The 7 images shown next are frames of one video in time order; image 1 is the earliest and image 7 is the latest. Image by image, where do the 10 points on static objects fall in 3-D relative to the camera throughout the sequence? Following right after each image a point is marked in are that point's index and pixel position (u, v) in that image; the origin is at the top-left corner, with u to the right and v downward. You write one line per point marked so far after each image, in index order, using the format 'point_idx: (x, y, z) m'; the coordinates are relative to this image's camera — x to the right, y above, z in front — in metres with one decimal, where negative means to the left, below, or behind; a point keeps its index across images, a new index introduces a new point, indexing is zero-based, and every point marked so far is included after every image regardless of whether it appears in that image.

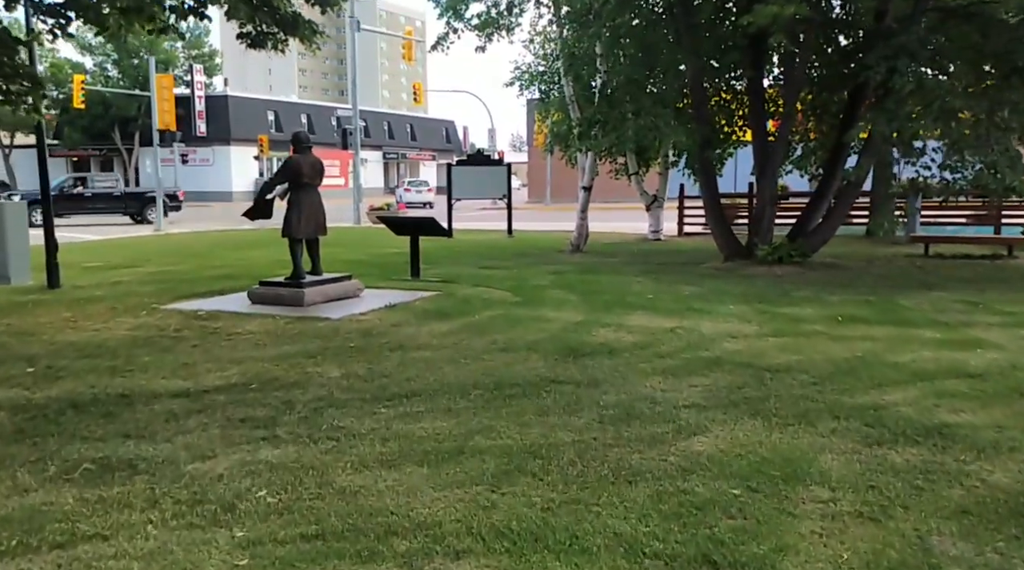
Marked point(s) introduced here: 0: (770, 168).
0: (+4.1, +1.8, +15.3) m
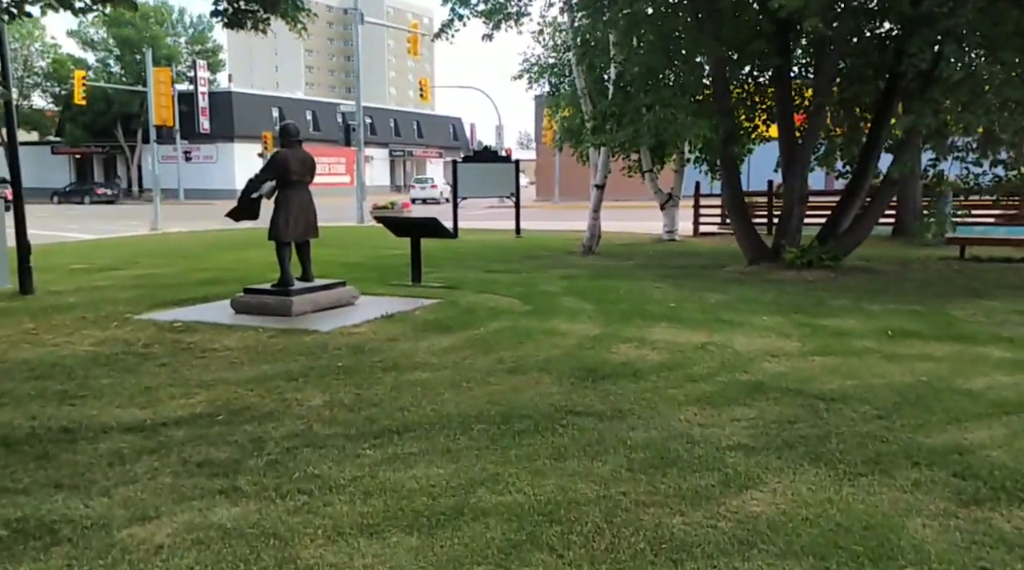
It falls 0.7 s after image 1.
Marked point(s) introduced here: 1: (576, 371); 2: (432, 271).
0: (+4.2, +1.7, +14.2) m
1: (+0.5, -0.6, +7.3) m
2: (-1.2, +0.2, +14.6) m
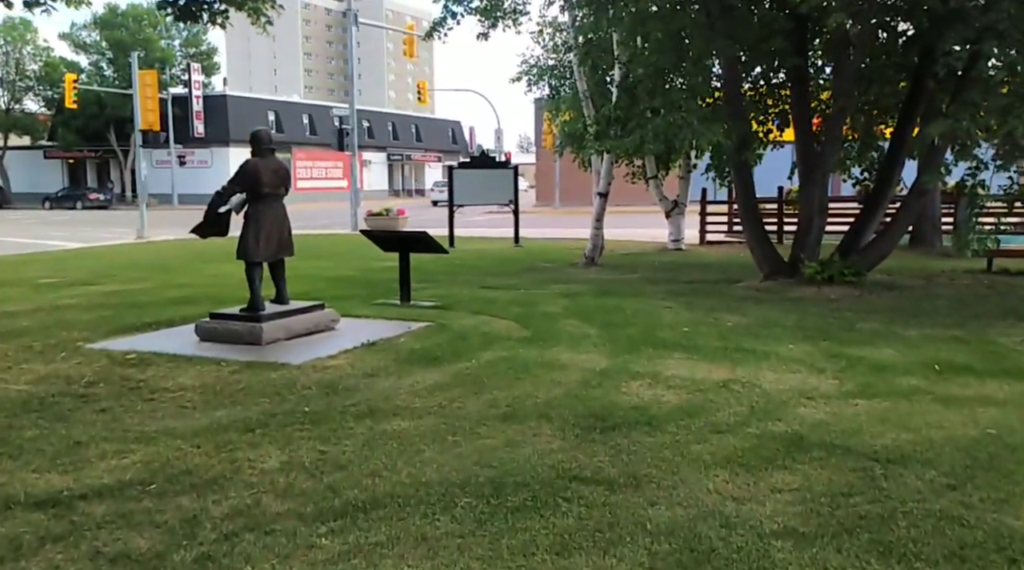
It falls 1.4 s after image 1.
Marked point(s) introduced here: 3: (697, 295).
0: (+4.1, +1.5, +13.2) m
1: (+0.4, -0.8, +6.2) m
2: (-1.2, 0.0, +13.5) m
3: (+2.3, -0.1, +12.4) m
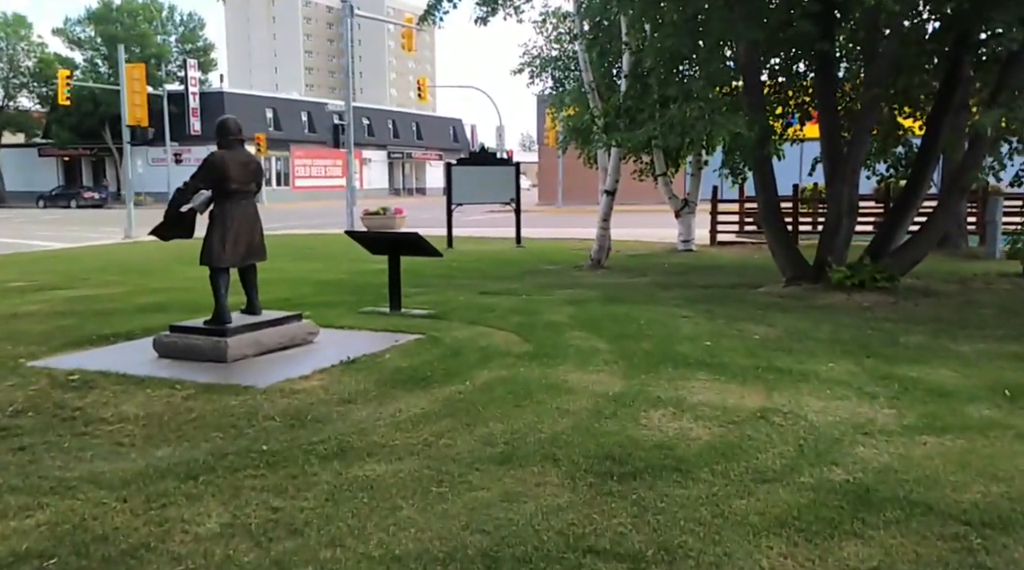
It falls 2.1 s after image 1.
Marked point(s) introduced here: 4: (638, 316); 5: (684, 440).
0: (+4.2, +1.4, +12.1) m
1: (+0.4, -0.9, +5.1) m
2: (-1.2, -0.1, +12.5) m
3: (+2.3, -0.2, +11.3) m
4: (+1.3, -0.3, +10.2) m
5: (+1.0, -0.9, +5.5) m
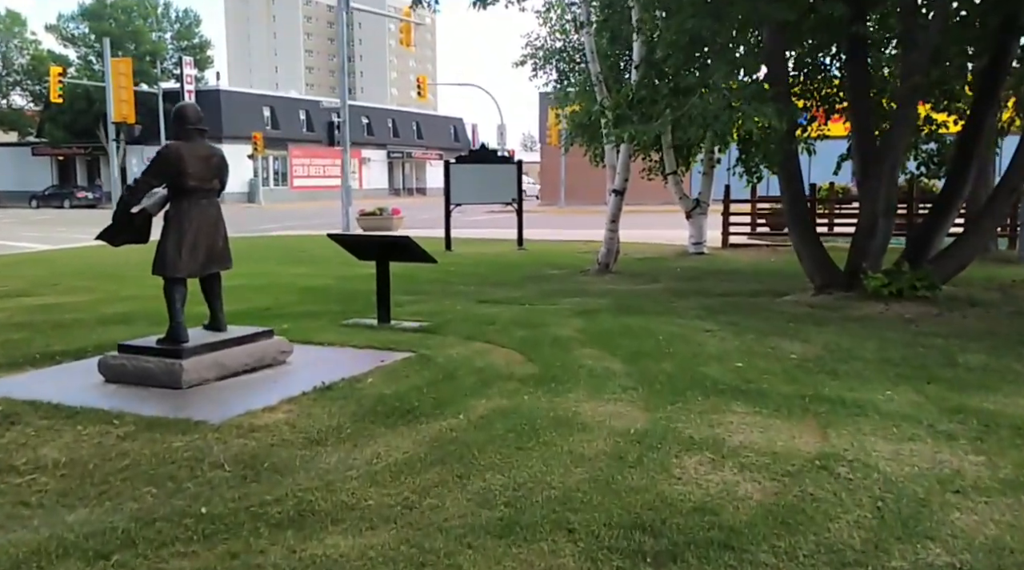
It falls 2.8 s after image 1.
0: (+4.2, +1.3, +11.0) m
1: (+0.4, -1.0, +4.0) m
2: (-1.2, -0.2, +11.4) m
3: (+2.4, -0.3, +10.2) m
4: (+1.3, -0.4, +9.0) m
5: (+1.0, -1.0, +4.4) m
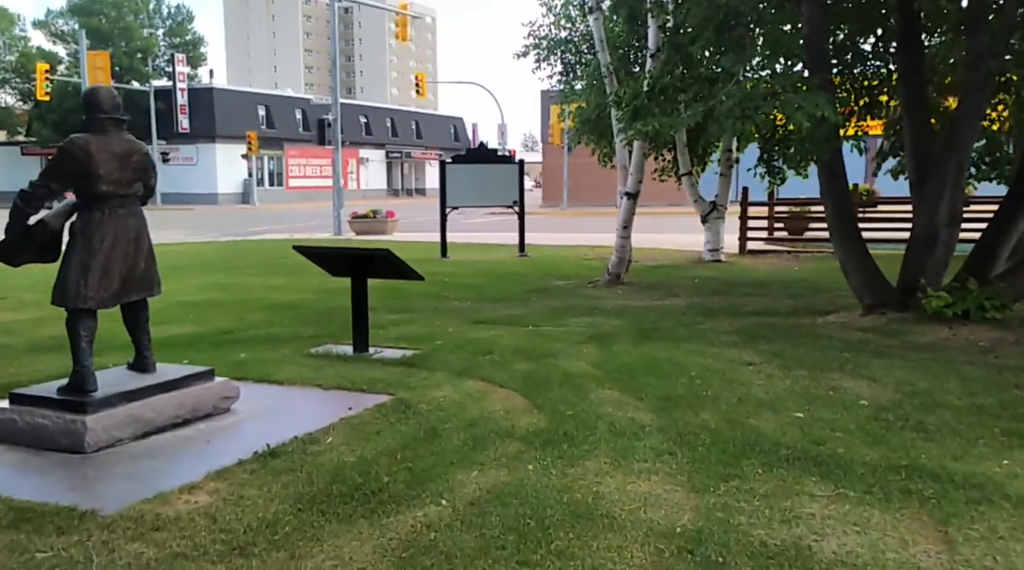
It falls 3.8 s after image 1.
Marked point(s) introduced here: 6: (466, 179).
0: (+4.2, +1.2, +9.5) m
1: (+0.4, -1.2, +2.5) m
2: (-1.2, -0.4, +9.8) m
3: (+2.4, -0.5, +8.6) m
4: (+1.3, -0.6, +7.5) m
5: (+1.0, -1.1, +2.9) m
6: (-0.9, +2.0, +18.9) m
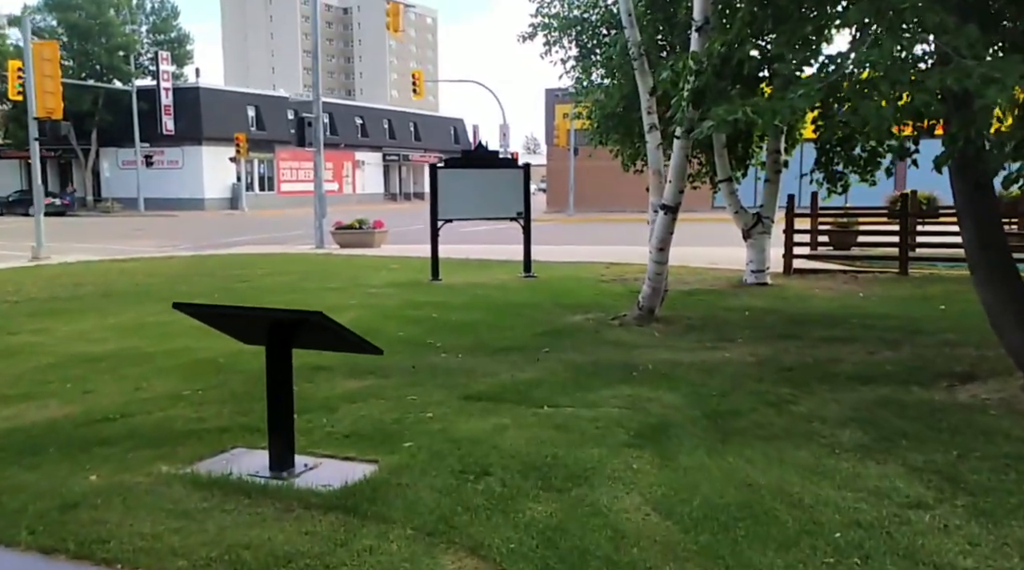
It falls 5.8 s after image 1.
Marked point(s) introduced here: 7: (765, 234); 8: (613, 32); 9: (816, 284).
0: (+4.2, +0.7, +6.4) m
1: (+0.5, -1.6, -0.5) m
2: (-1.1, -0.8, +6.8) m
3: (+2.4, -0.9, +5.6) m
4: (+1.4, -1.0, +4.5) m
5: (+1.0, -1.5, -0.2) m
6: (-0.8, +1.6, +15.8) m
7: (+3.9, +0.8, +15.1) m
8: (+1.3, +3.6, +14.2) m
9: (+4.7, 0.0, +15.0) m
